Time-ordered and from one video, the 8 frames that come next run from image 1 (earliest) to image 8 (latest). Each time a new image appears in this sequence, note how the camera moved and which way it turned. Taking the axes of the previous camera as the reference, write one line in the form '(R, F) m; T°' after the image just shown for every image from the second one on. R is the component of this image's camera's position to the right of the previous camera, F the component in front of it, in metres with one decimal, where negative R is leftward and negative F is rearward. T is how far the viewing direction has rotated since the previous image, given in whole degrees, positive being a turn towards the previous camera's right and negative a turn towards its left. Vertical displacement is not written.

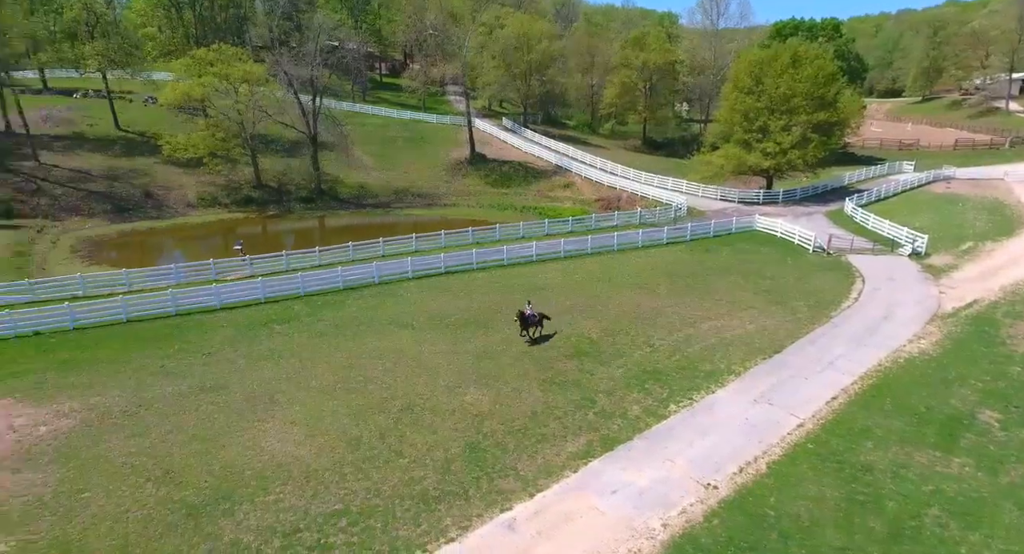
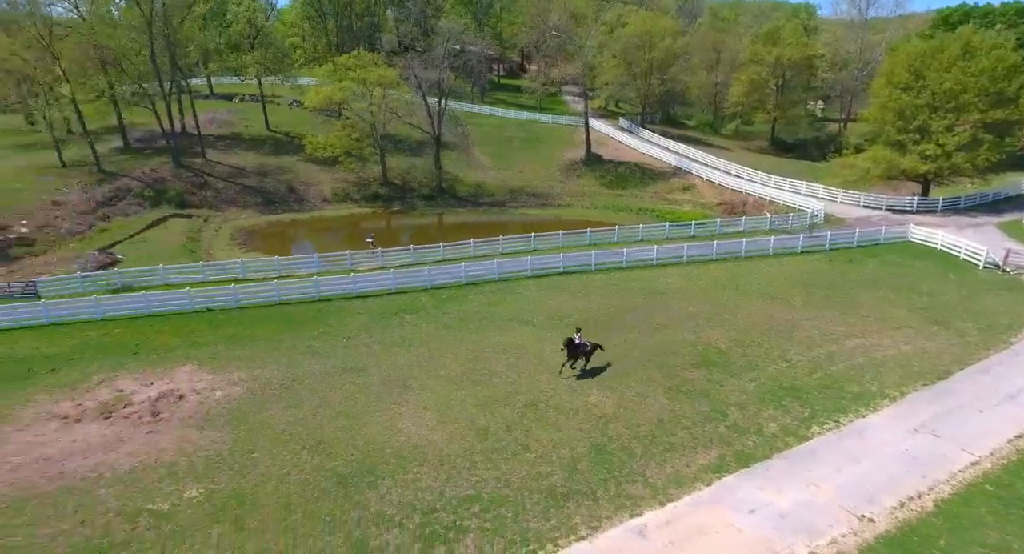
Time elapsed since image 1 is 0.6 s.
(-0.4, -0.2) m; -11°
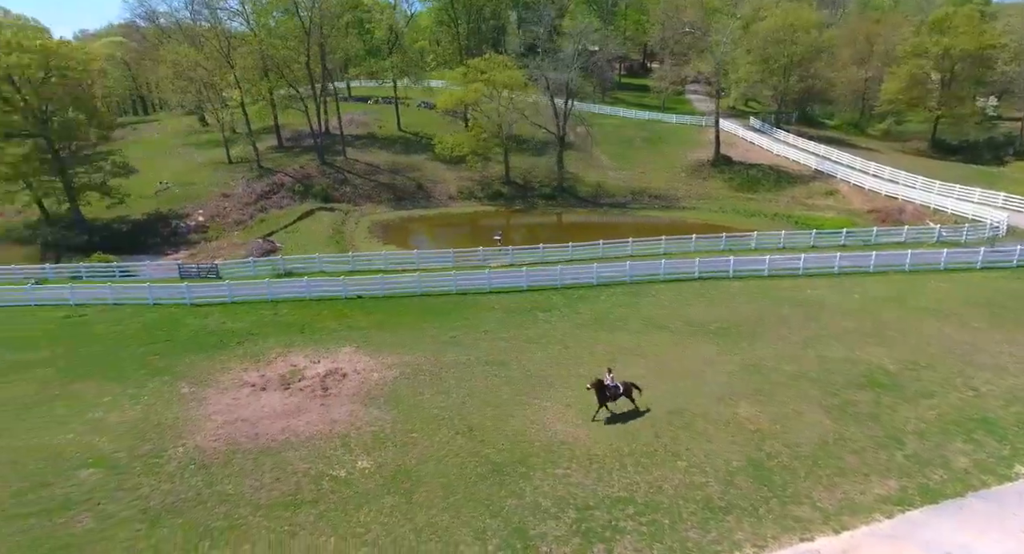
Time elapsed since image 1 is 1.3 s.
(-0.8, -0.2) m; -11°
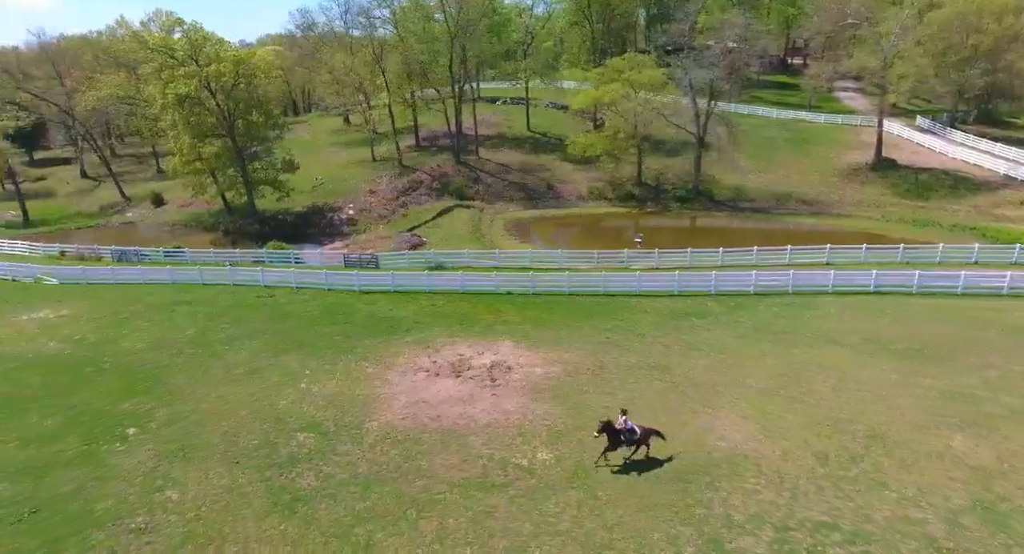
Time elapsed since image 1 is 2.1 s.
(-1.3, -0.2) m; -12°
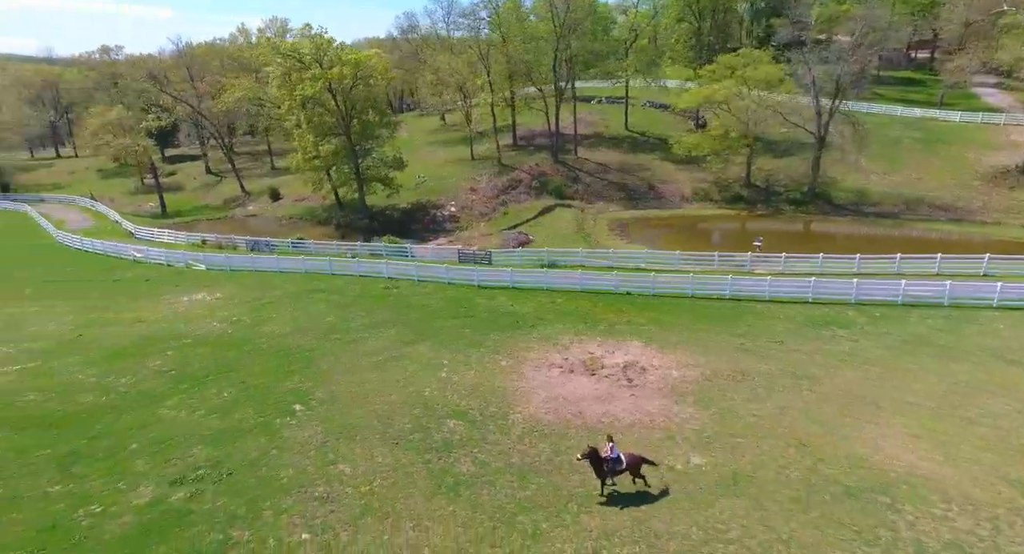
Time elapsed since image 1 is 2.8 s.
(-1.4, -0.1) m; -9°
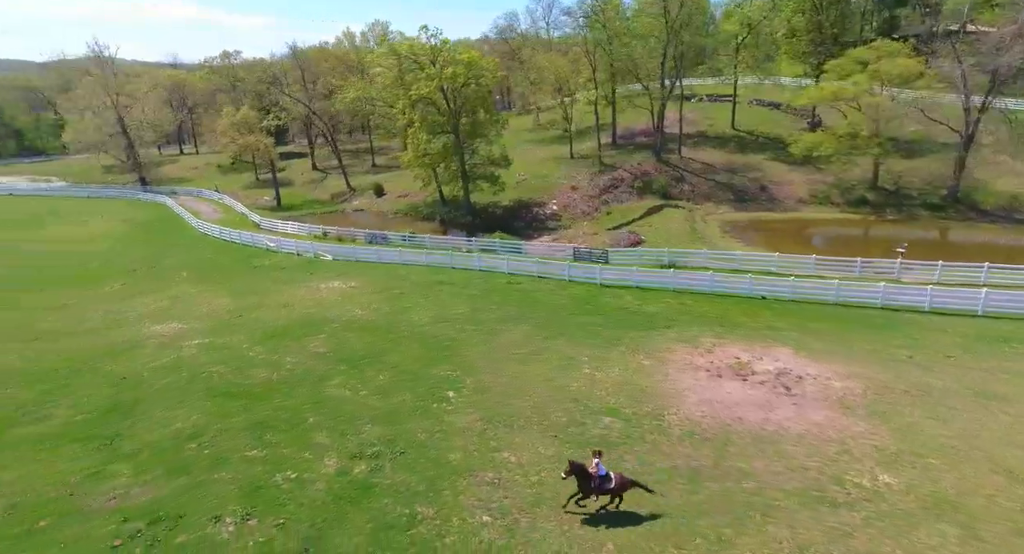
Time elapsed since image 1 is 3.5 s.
(-1.6, 0.0) m; -9°
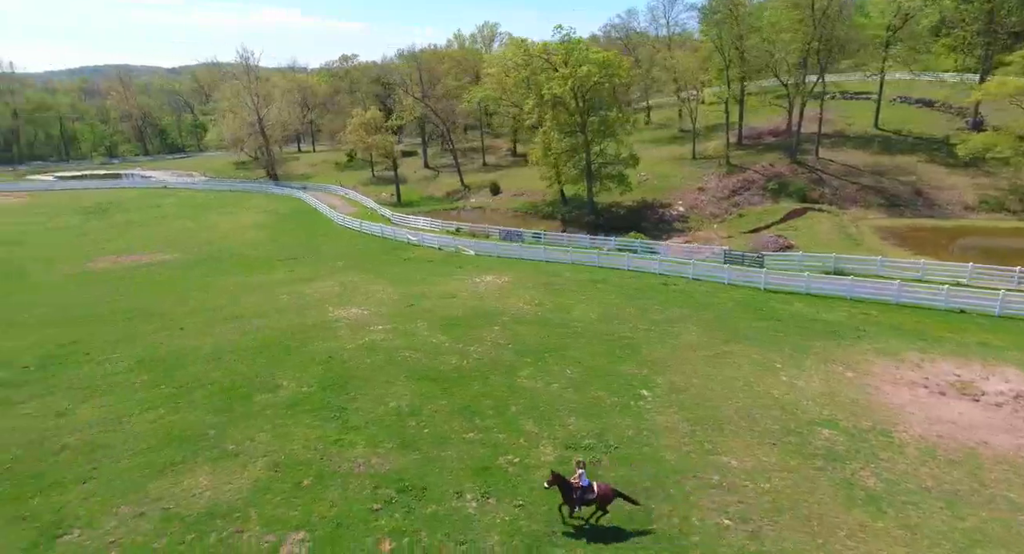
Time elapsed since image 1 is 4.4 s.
(-2.4, -0.2) m; -10°
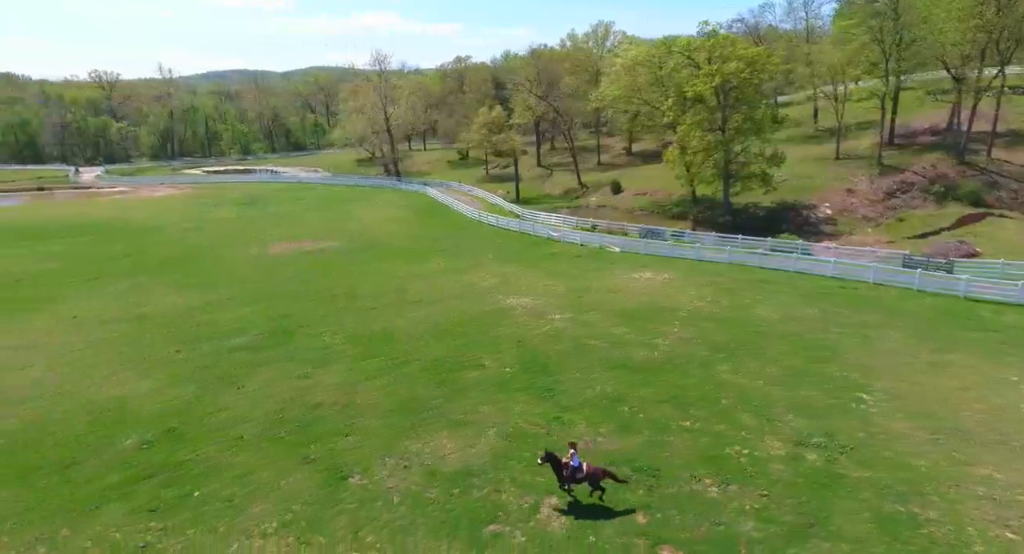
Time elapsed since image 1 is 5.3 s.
(-2.5, -0.6) m; -10°
